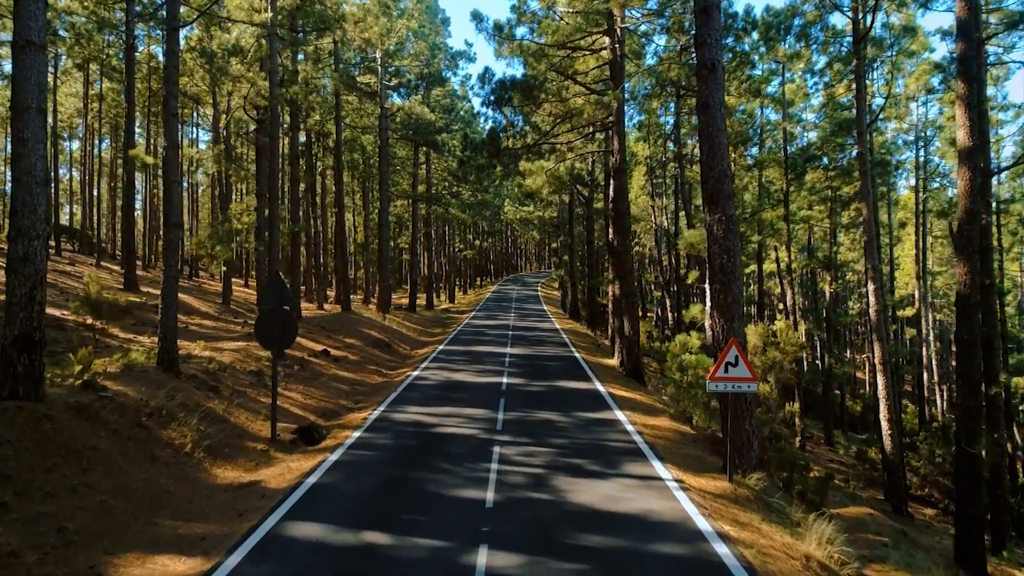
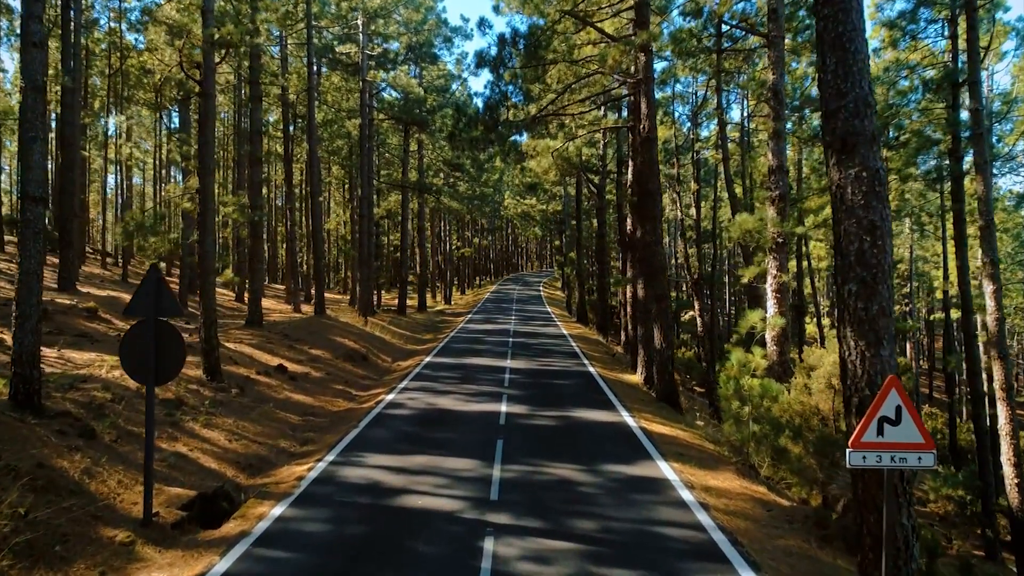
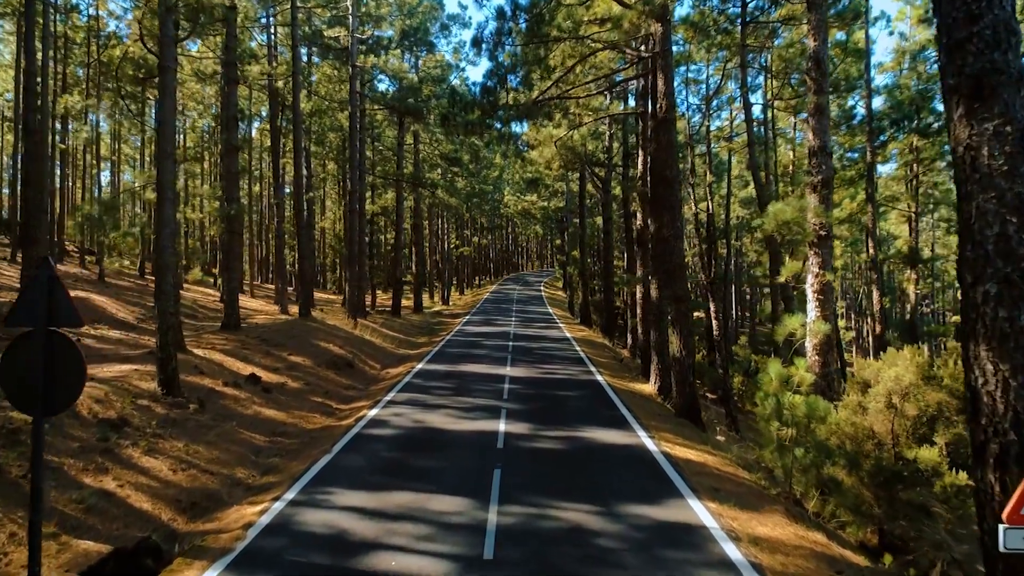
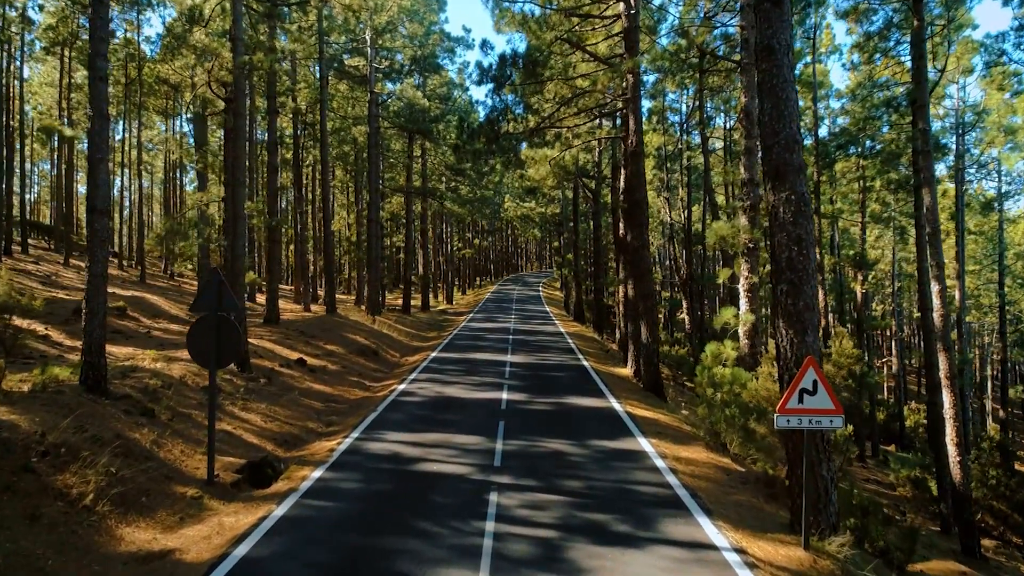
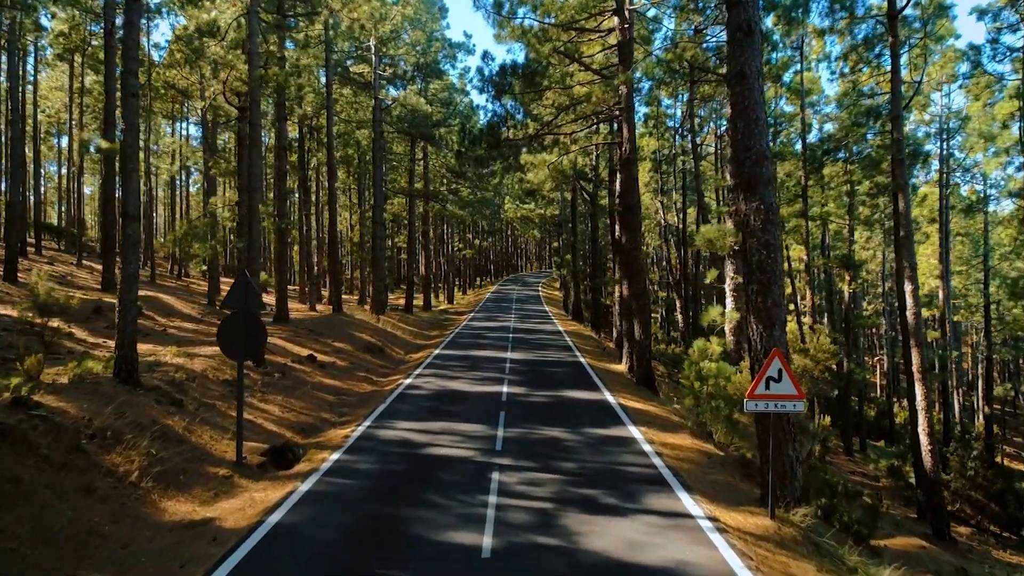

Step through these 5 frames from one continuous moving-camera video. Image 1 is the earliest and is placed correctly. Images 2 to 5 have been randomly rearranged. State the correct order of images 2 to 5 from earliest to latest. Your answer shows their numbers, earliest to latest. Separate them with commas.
5, 4, 2, 3
